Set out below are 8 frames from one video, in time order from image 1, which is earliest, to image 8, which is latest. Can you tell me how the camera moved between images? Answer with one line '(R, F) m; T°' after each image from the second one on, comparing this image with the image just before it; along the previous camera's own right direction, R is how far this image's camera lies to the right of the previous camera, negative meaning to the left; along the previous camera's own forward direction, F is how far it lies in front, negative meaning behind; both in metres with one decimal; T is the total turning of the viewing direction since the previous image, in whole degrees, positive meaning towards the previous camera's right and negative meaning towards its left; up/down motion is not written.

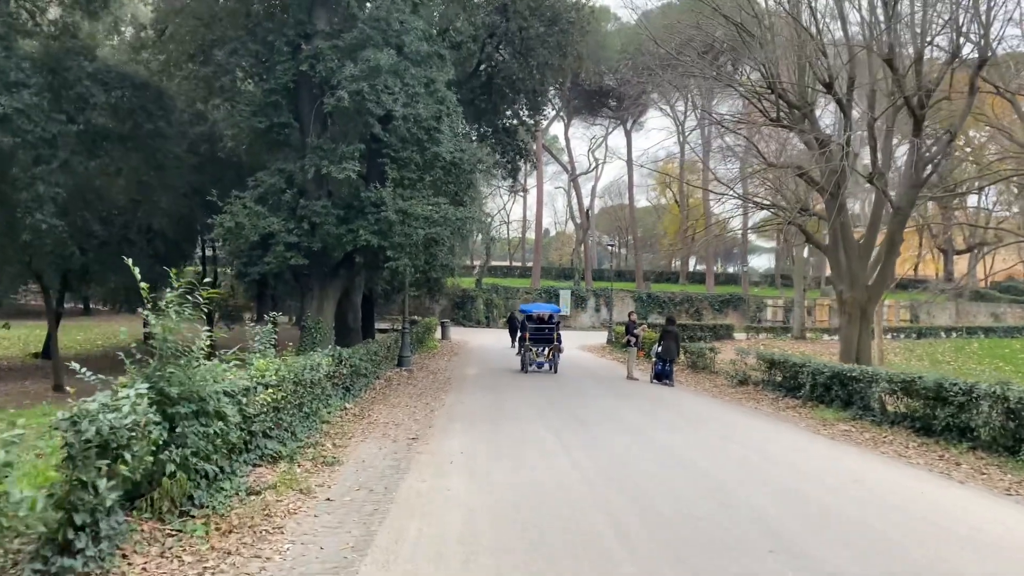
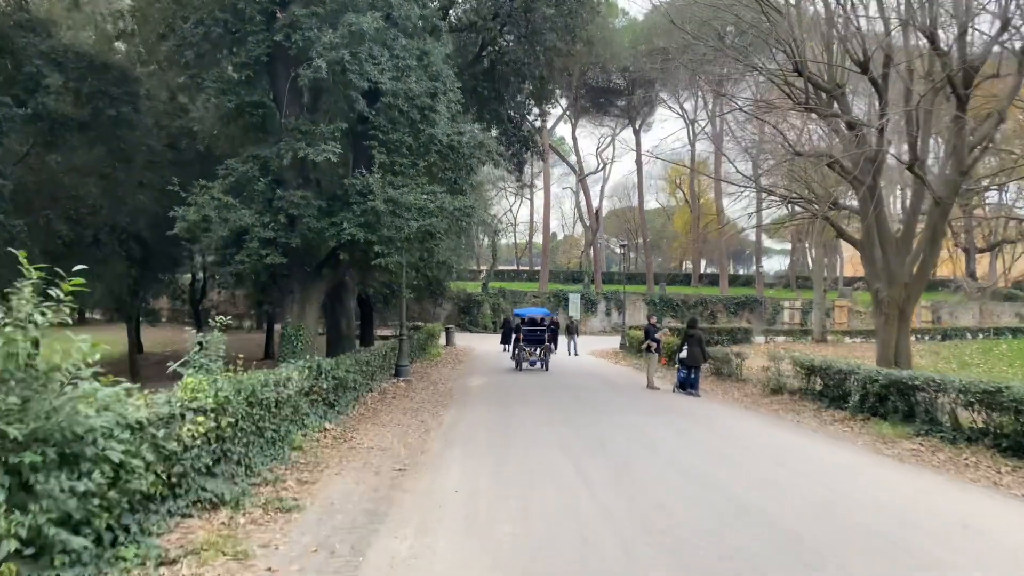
(0.0, +1.8) m; -1°
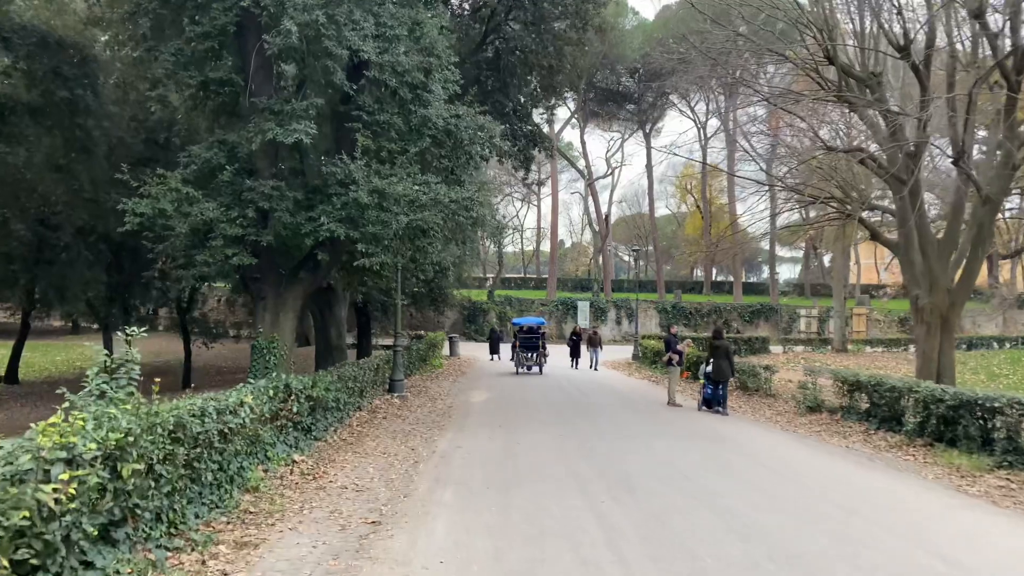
(0.0, +1.7) m; -1°
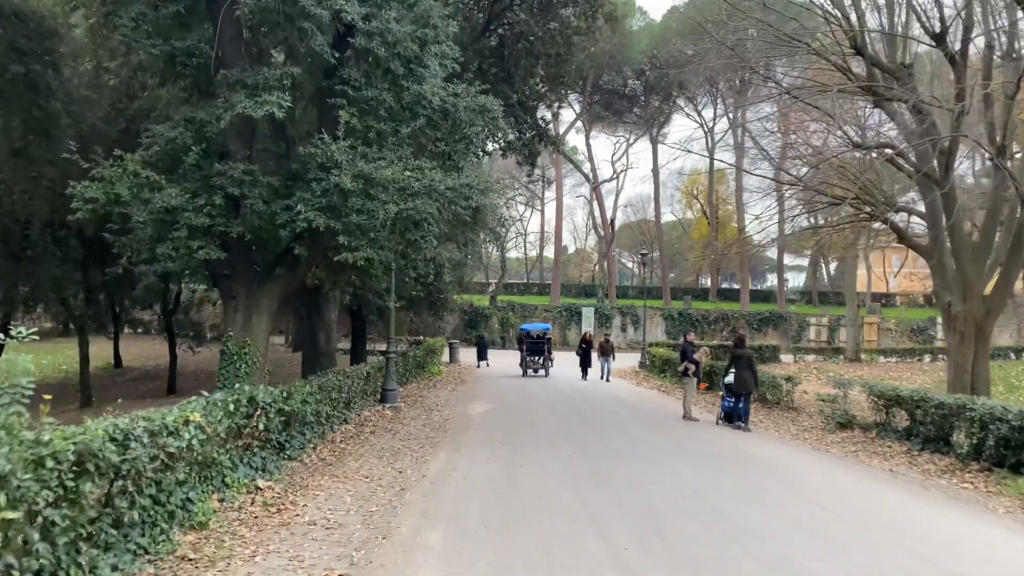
(0.0, +1.3) m; 0°
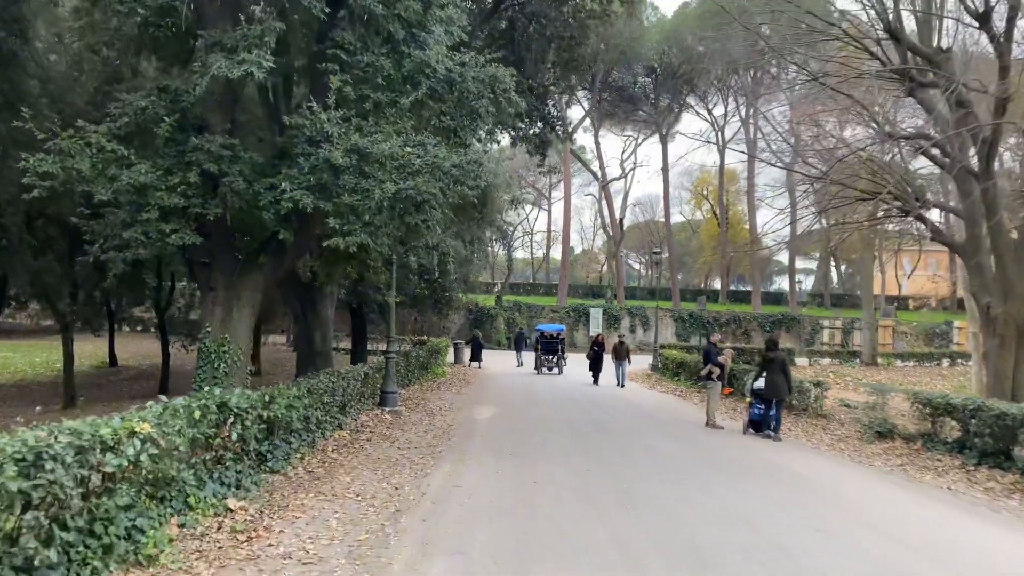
(-0.1, +1.1) m; 0°
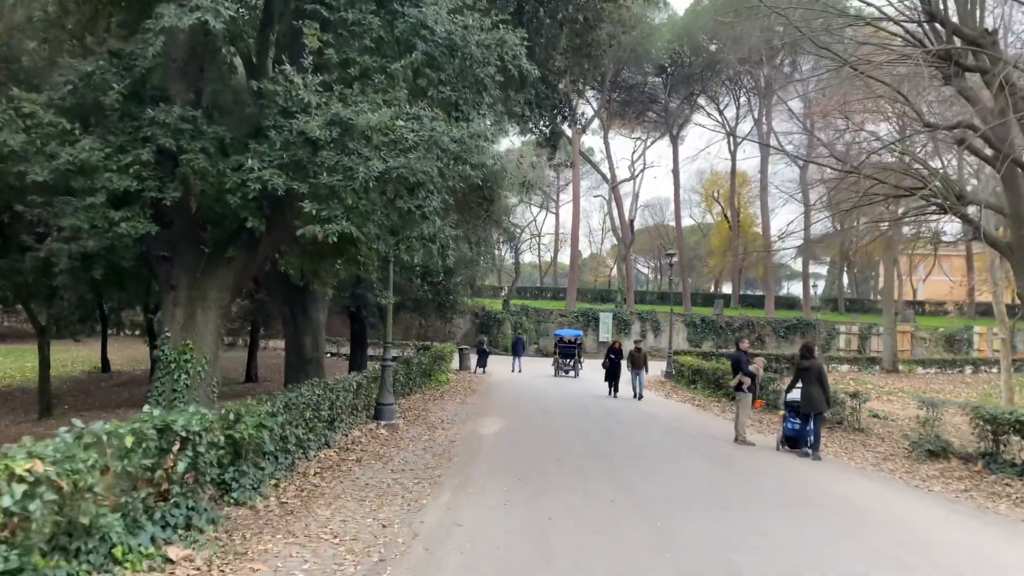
(0.0, +1.3) m; 0°
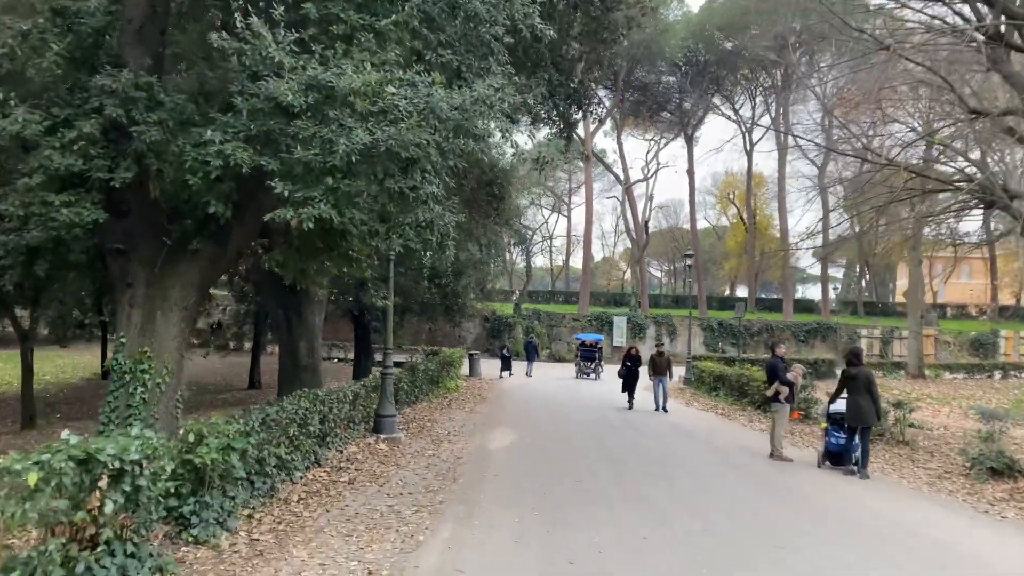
(0.0, +1.1) m; -1°
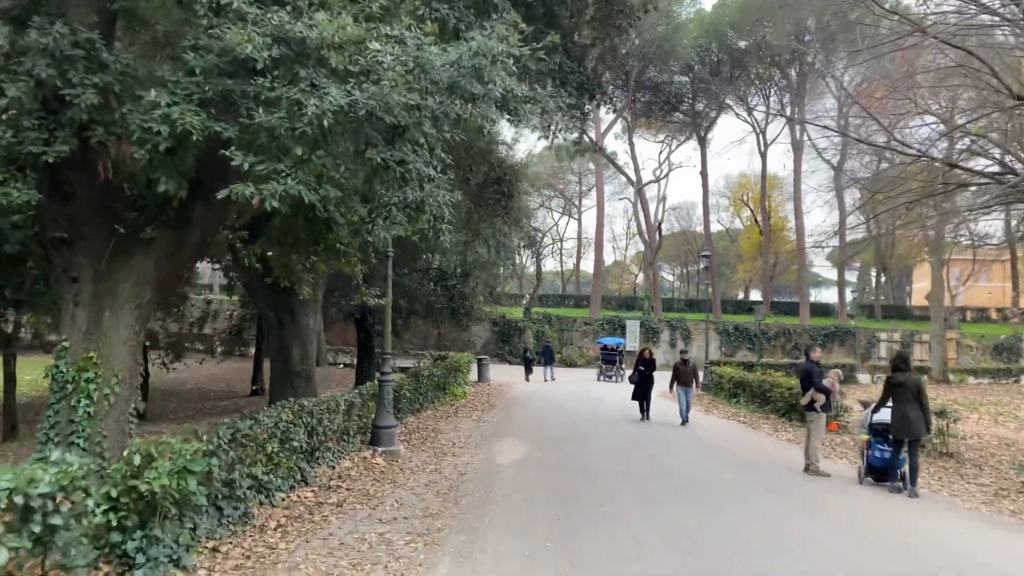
(0.0, +0.9) m; -1°
